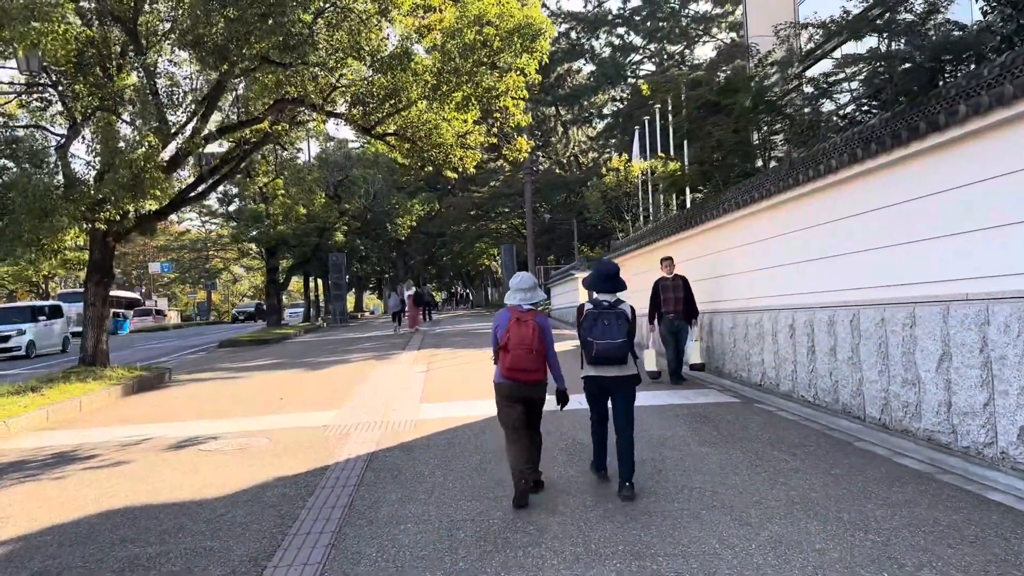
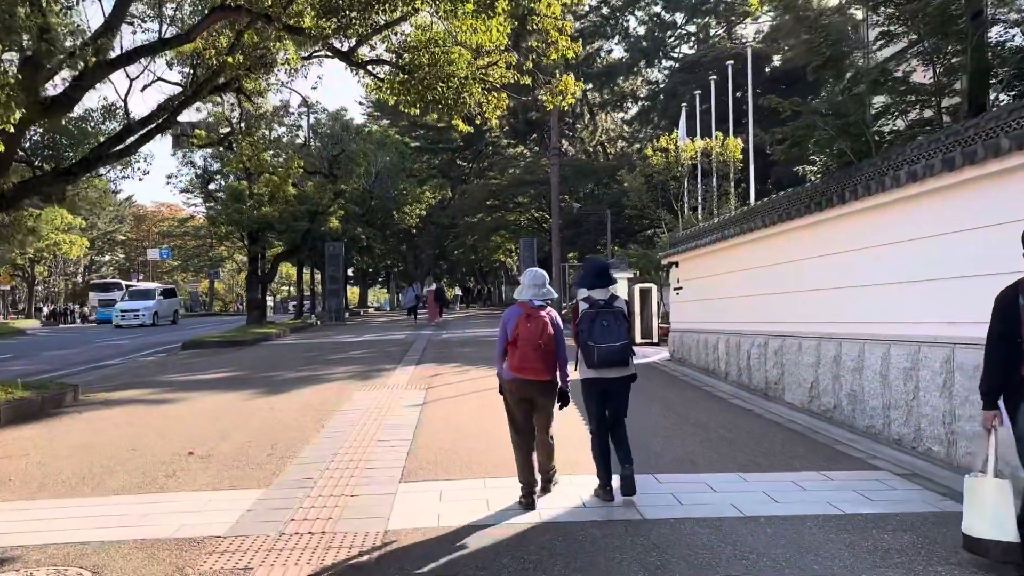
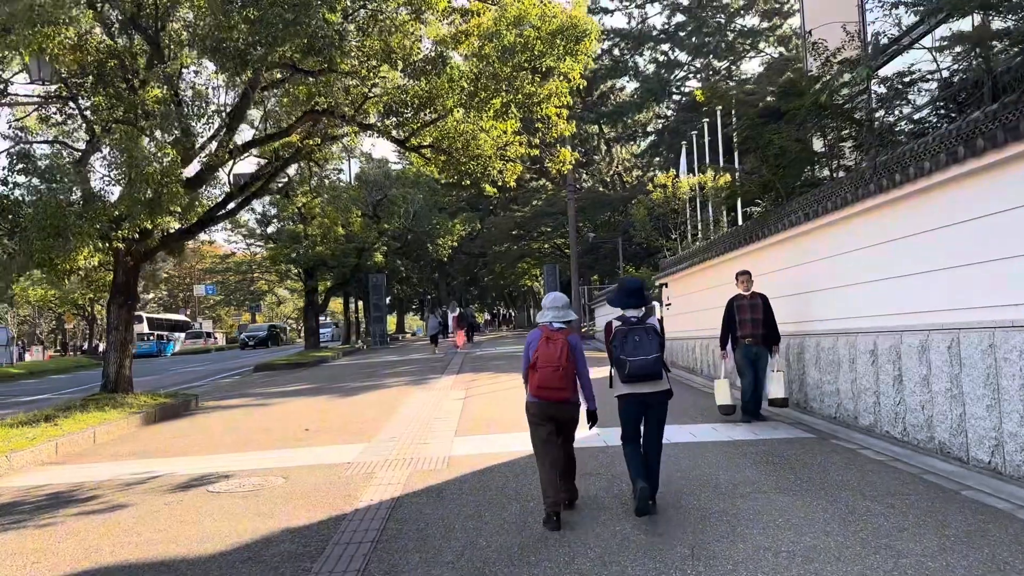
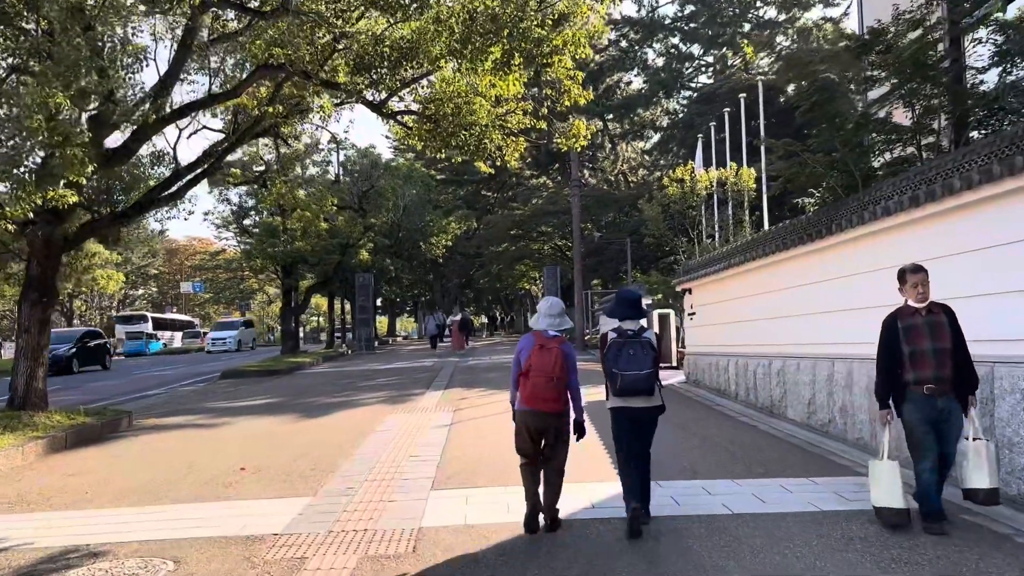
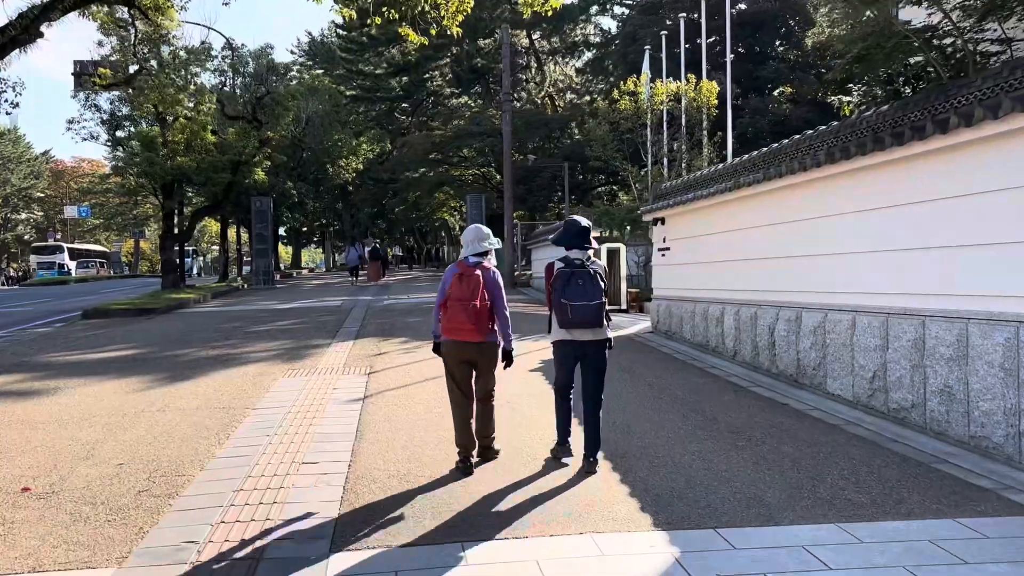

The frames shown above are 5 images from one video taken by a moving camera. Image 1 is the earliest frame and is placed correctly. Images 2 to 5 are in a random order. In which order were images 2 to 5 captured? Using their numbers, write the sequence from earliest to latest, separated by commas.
3, 4, 2, 5
